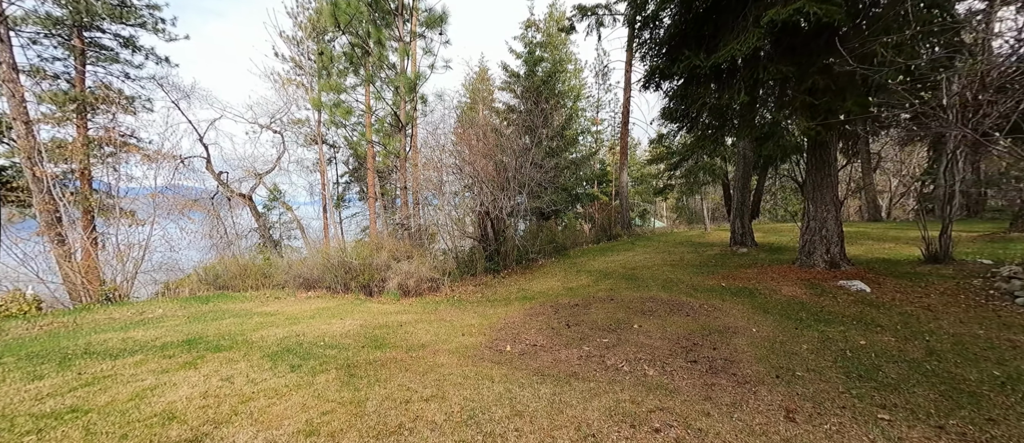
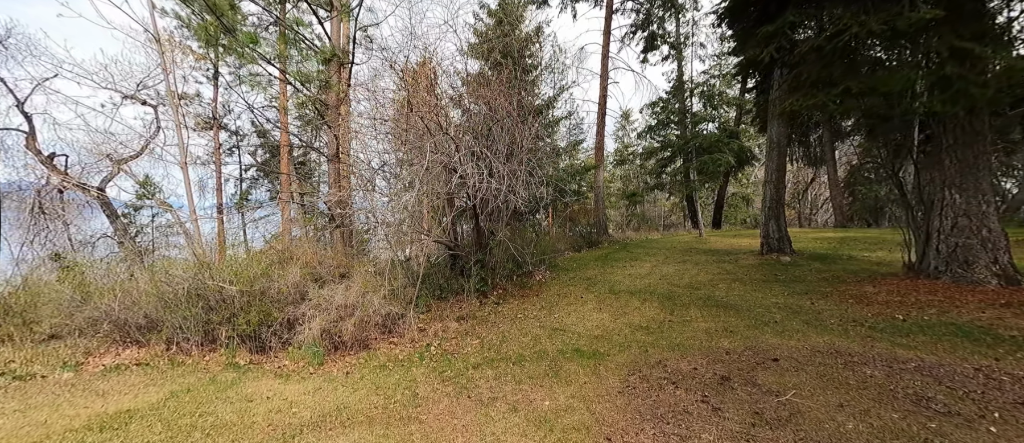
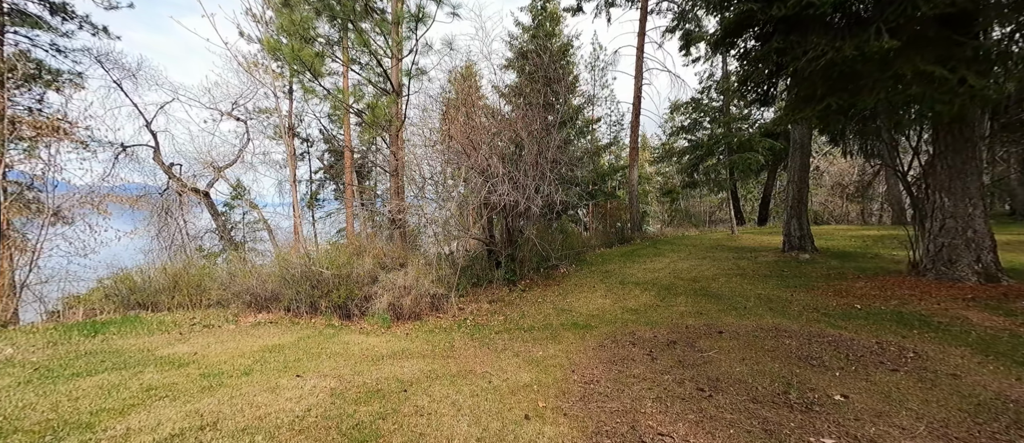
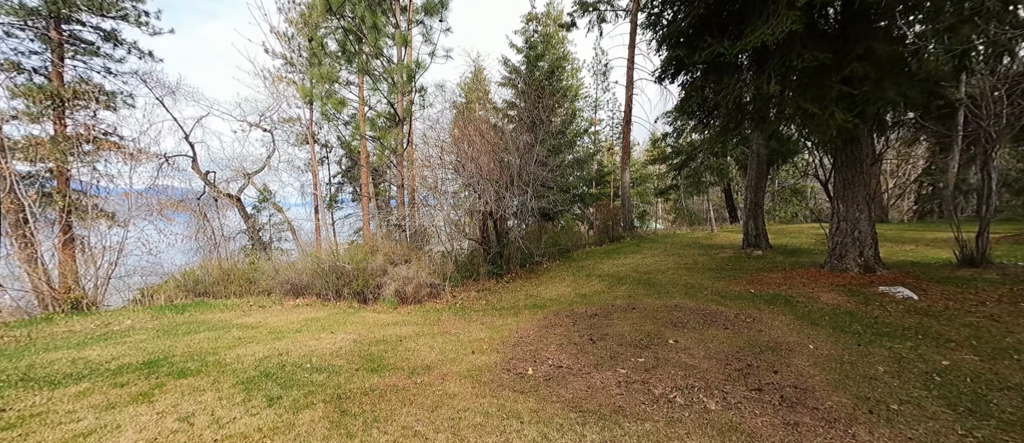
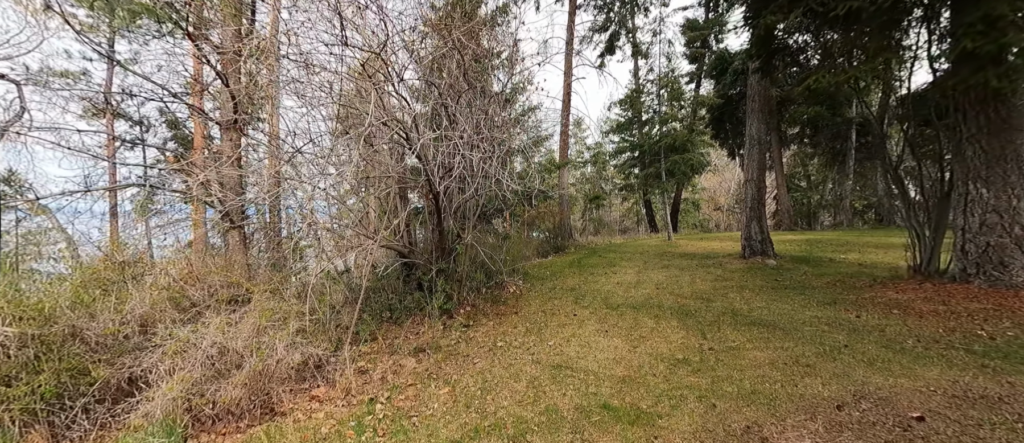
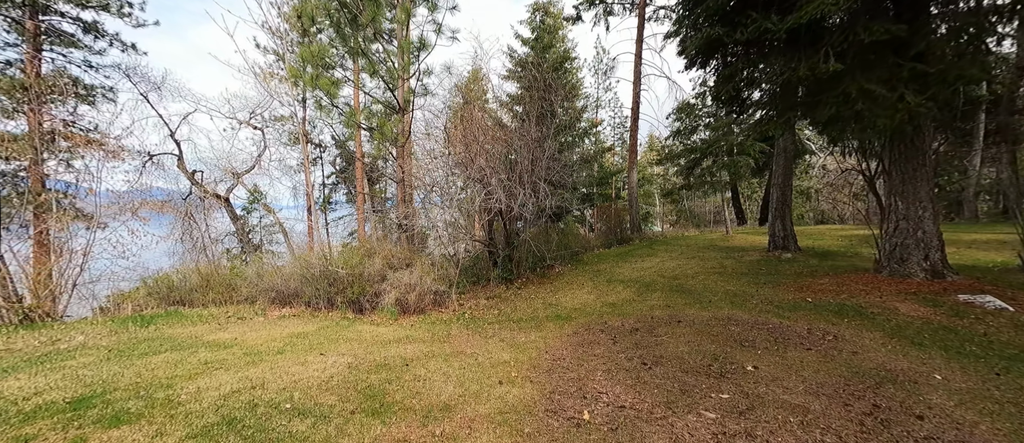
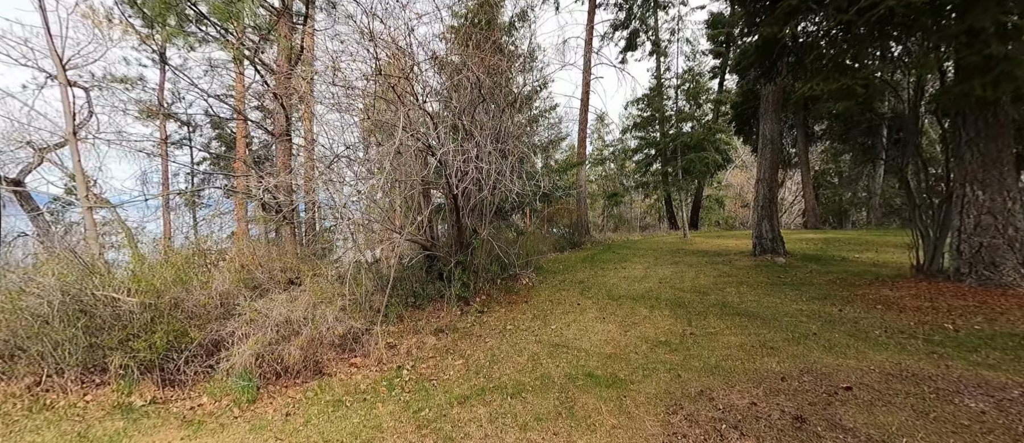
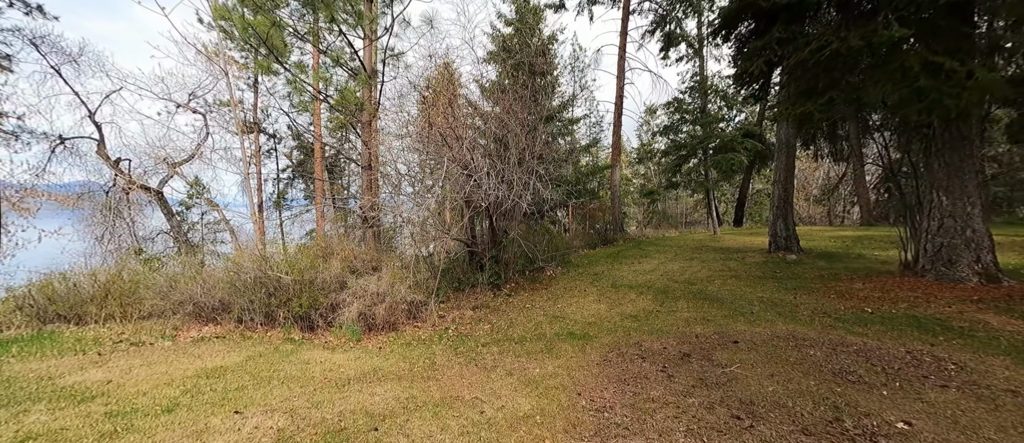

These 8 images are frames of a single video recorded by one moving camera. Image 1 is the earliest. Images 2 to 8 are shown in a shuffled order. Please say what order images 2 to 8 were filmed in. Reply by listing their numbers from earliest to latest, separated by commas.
4, 6, 3, 8, 2, 7, 5
